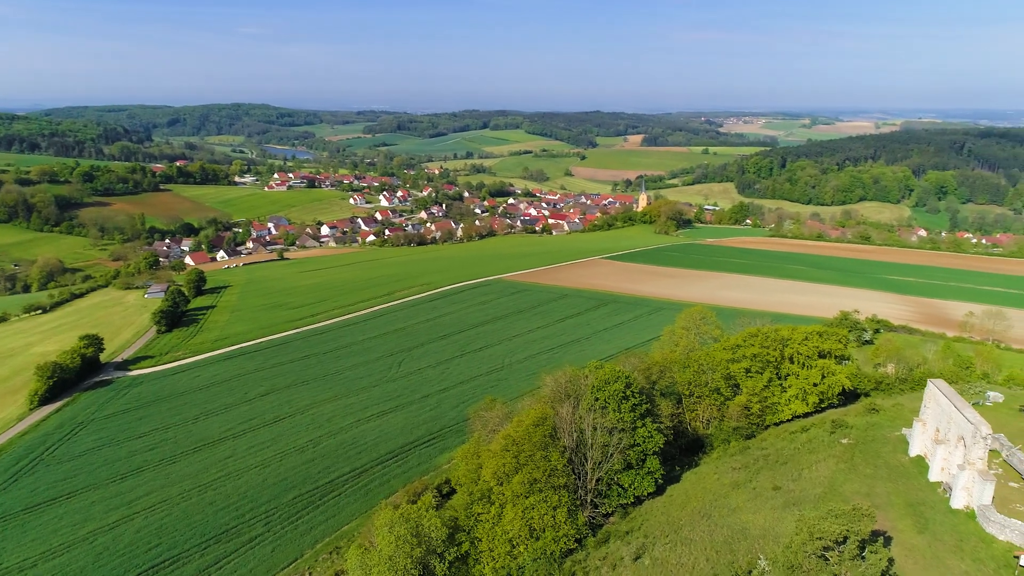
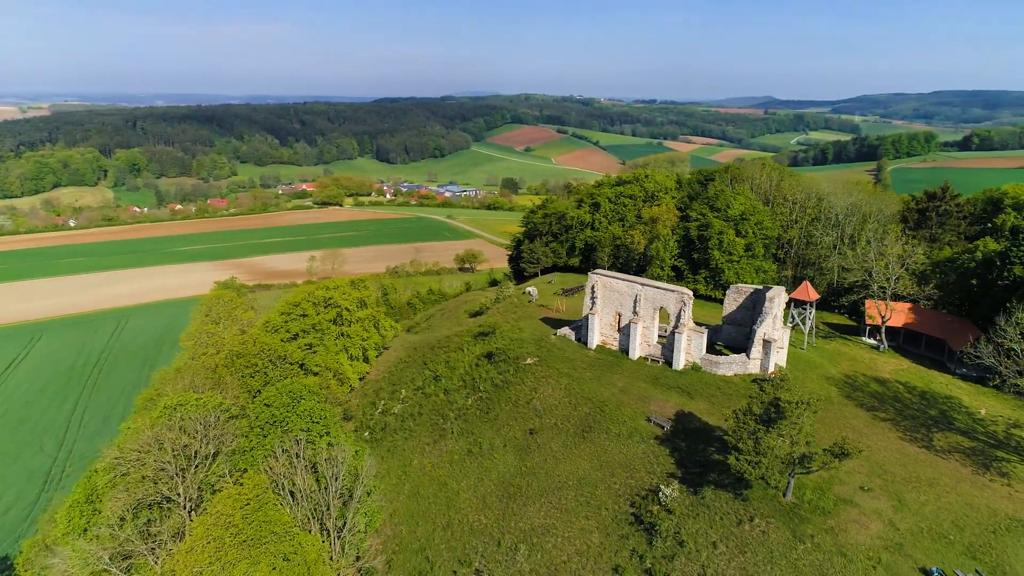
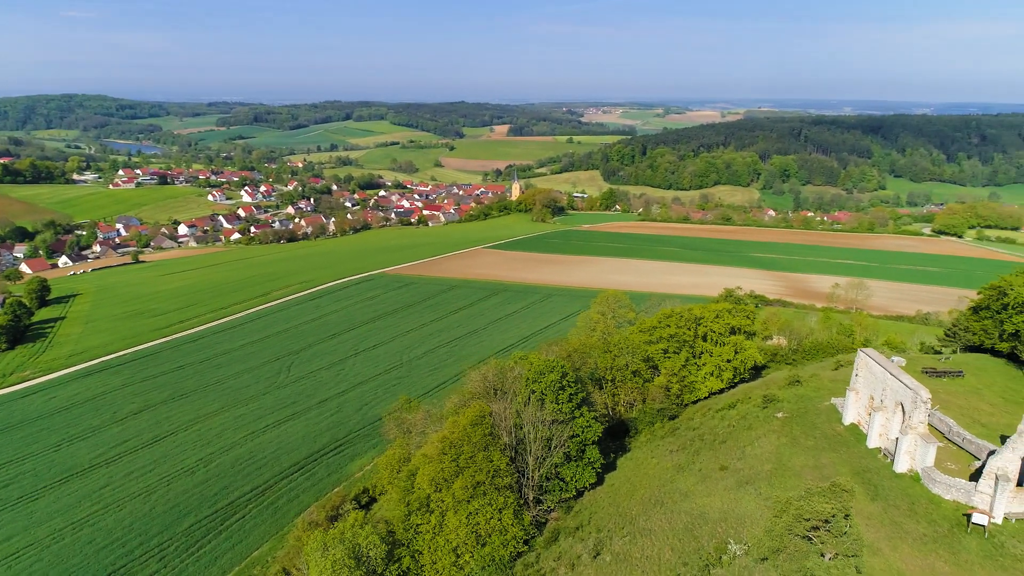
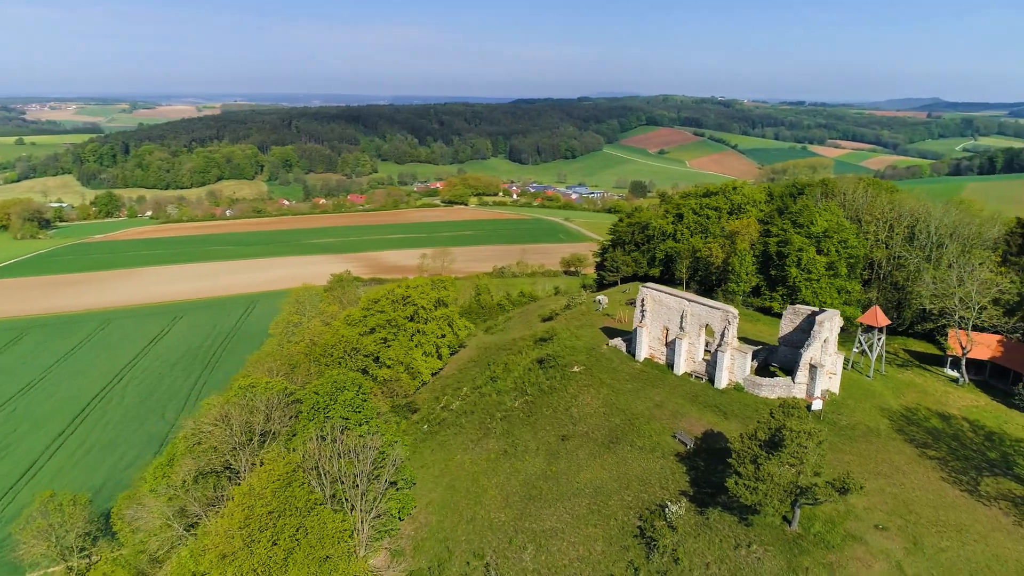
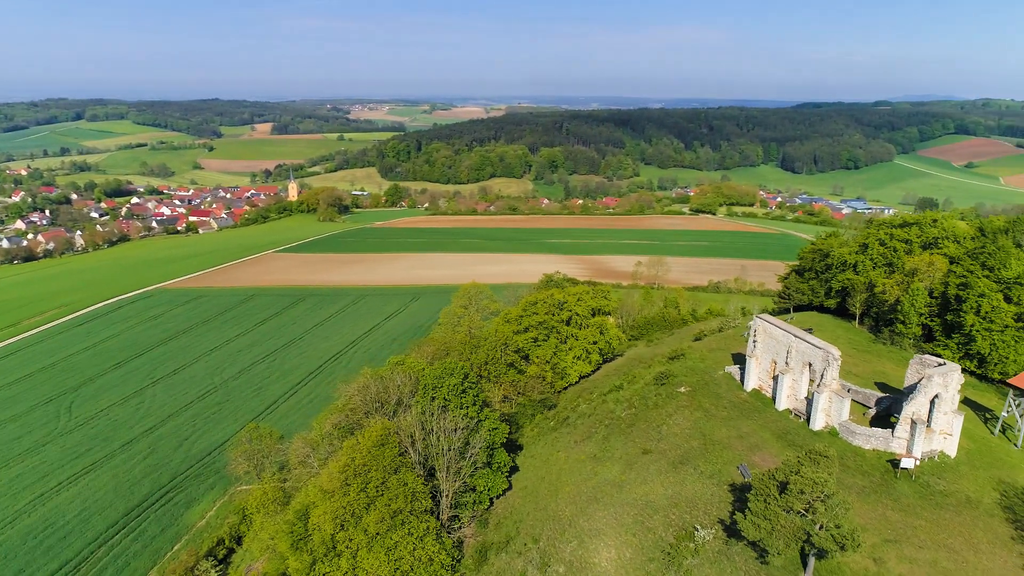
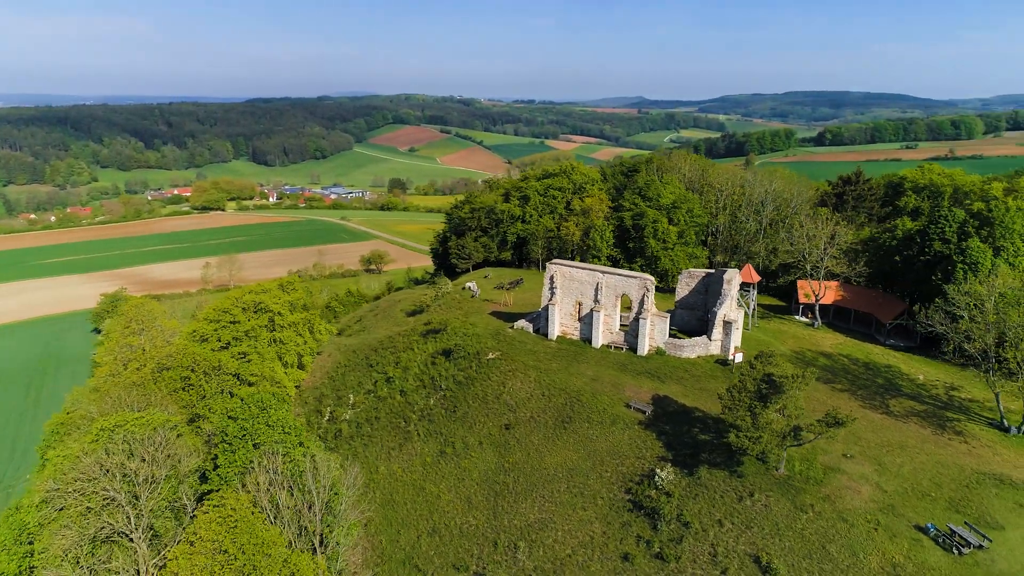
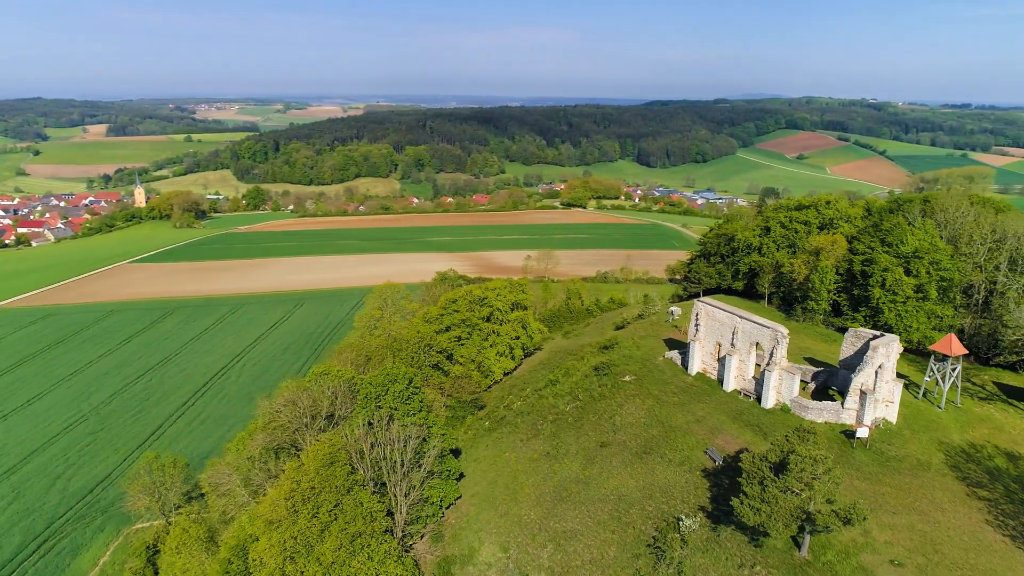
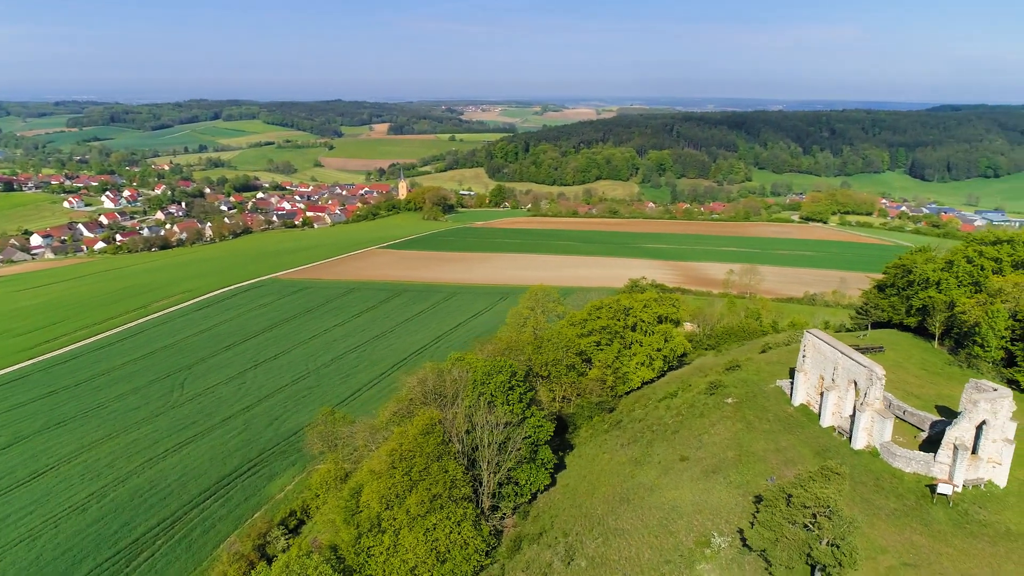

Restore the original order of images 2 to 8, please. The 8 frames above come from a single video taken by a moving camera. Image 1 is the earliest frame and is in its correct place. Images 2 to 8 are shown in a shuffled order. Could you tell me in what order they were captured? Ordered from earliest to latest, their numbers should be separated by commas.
3, 8, 5, 7, 4, 2, 6
